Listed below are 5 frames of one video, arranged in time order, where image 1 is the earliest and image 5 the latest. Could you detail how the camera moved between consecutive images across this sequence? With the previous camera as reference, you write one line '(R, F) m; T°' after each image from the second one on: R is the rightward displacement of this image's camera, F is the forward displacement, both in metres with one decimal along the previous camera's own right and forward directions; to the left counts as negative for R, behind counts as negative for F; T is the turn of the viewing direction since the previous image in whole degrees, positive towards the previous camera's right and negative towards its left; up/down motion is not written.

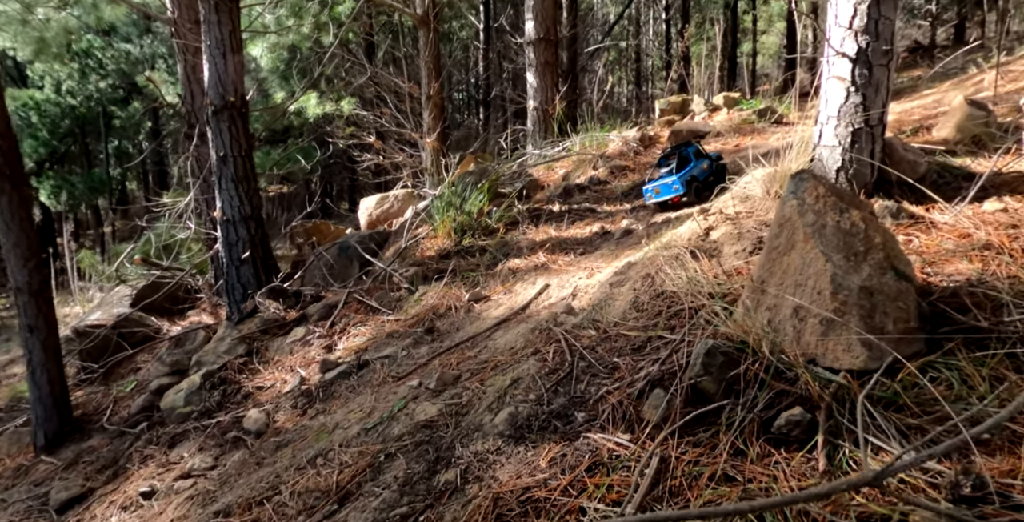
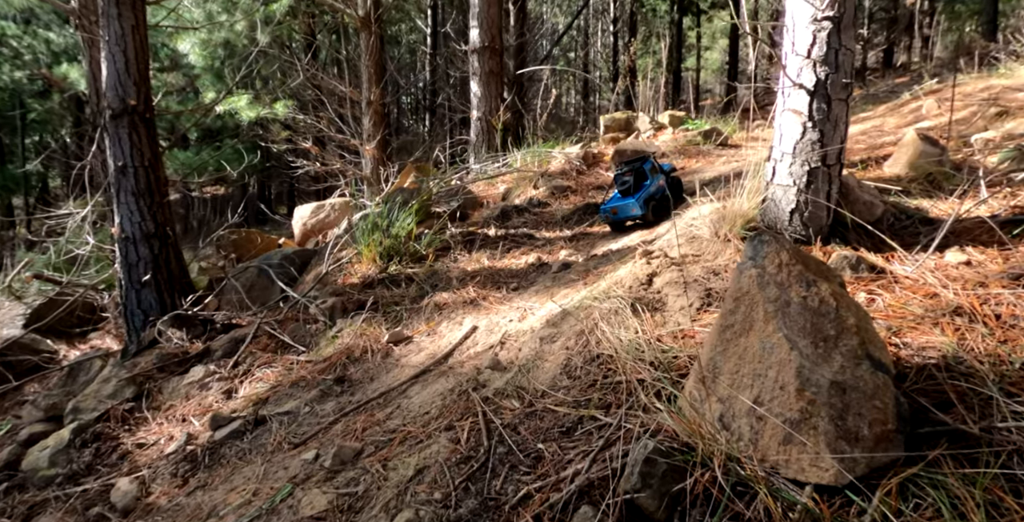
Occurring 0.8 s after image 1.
(+0.2, +0.5) m; +5°
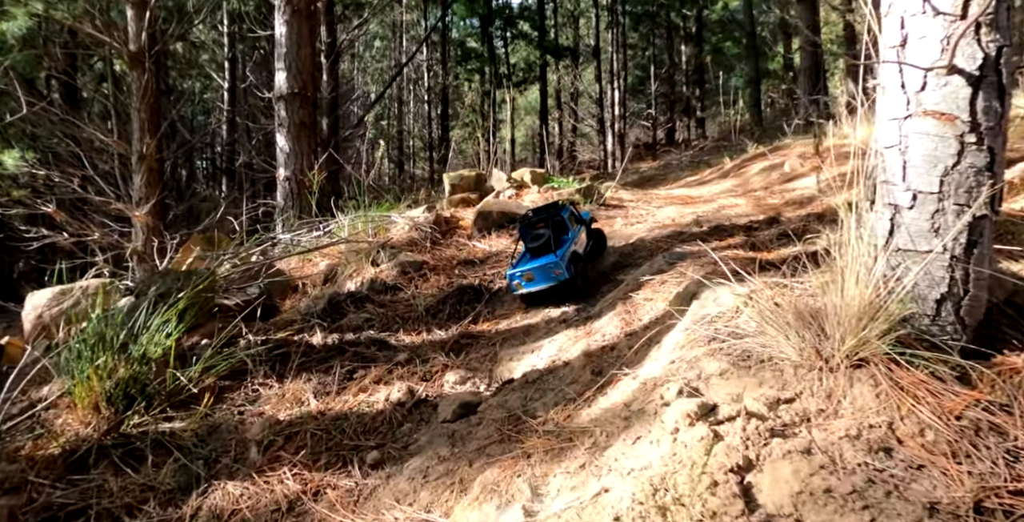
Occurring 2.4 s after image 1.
(-0.2, +2.3) m; +16°
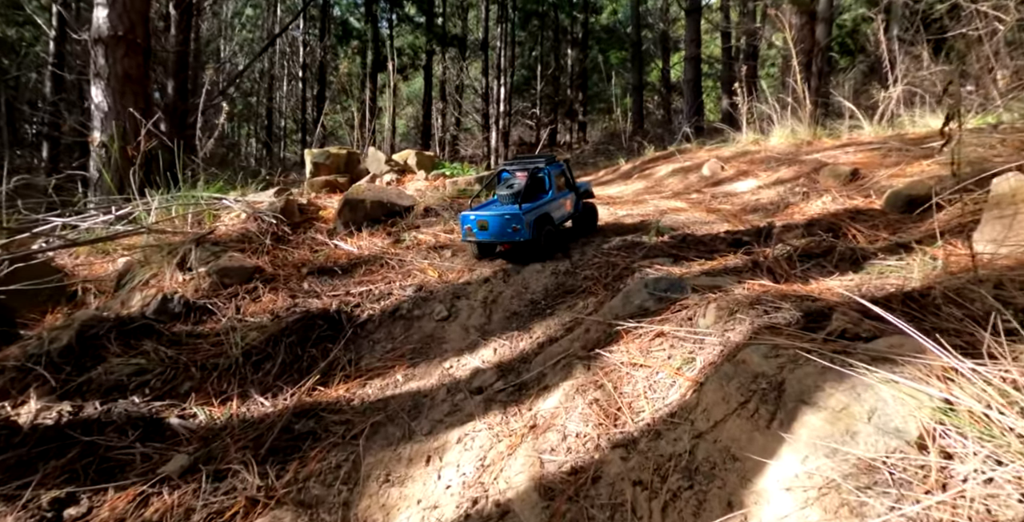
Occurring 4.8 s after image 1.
(0.0, +1.6) m; +11°
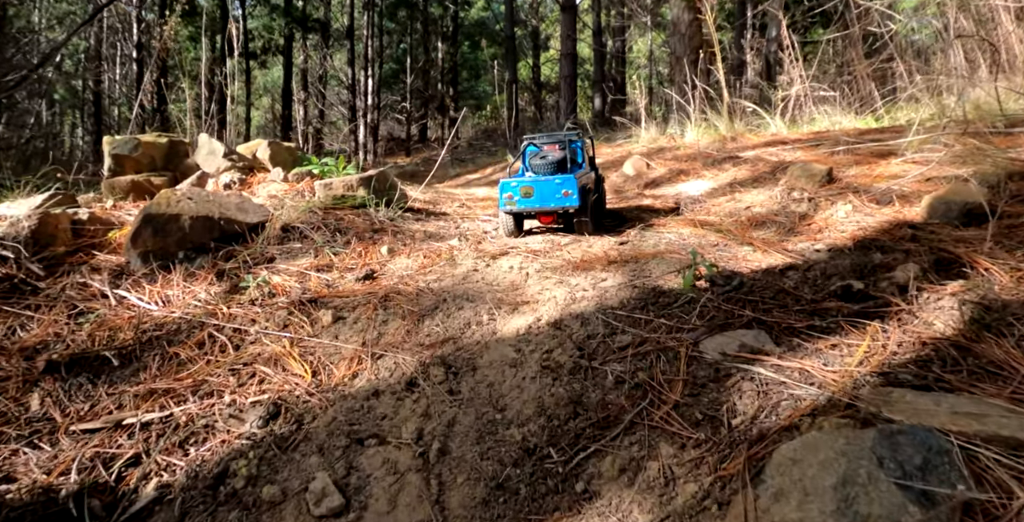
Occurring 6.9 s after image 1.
(-0.2, +1.5) m; +11°
